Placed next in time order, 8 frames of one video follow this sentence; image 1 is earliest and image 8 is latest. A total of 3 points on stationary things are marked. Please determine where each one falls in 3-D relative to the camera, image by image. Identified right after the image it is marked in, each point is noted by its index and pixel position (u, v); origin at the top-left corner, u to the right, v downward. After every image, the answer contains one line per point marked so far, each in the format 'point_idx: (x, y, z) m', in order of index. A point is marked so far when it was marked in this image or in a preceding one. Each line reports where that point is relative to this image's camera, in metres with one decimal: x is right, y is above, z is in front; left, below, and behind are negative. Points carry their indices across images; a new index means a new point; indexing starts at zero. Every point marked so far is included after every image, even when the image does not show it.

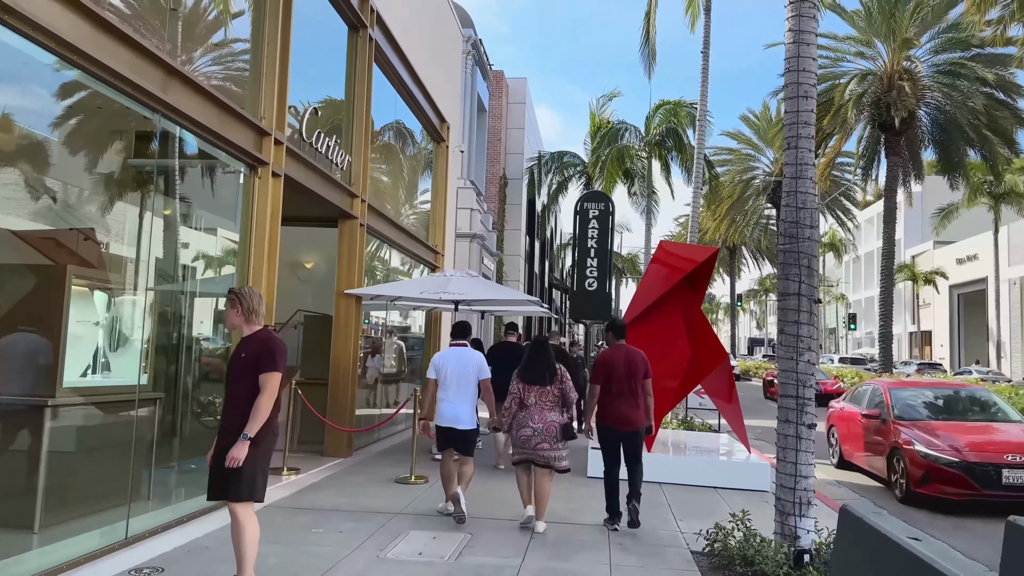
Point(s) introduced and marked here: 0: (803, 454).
0: (+1.8, -1.0, +4.9) m
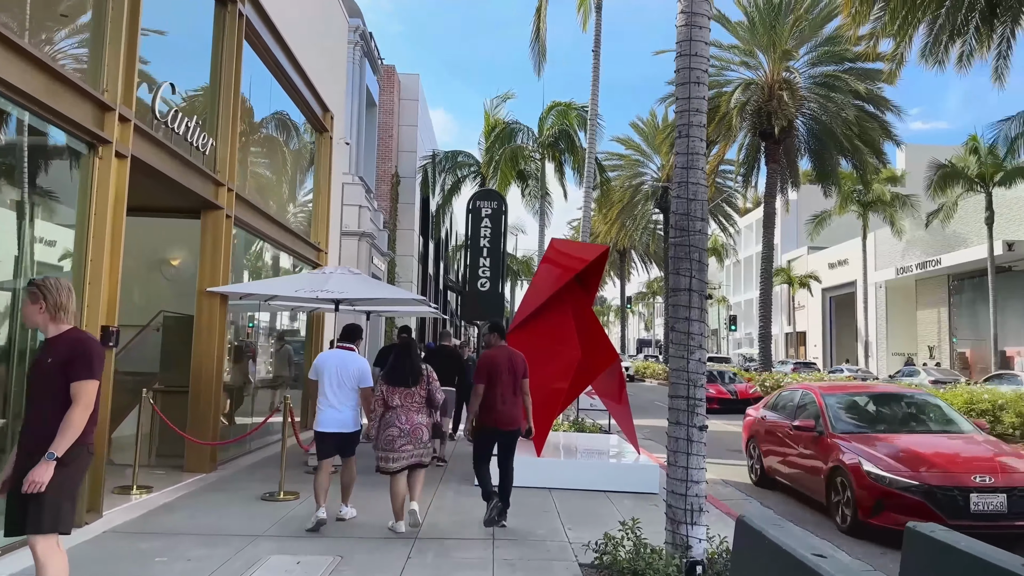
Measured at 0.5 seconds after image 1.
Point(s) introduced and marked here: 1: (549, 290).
0: (+1.1, -1.0, +4.6) m
1: (+0.4, 0.0, +8.1) m
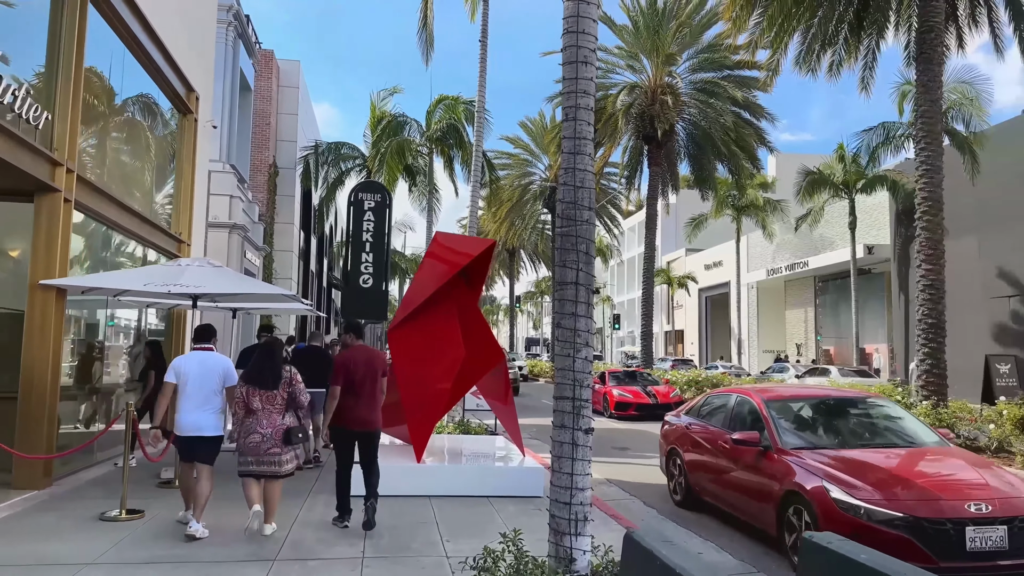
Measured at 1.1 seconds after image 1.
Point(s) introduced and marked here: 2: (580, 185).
0: (+0.4, -0.9, +4.2) m
1: (-0.8, 0.0, +7.6) m
2: (+0.4, +0.6, +4.4) m
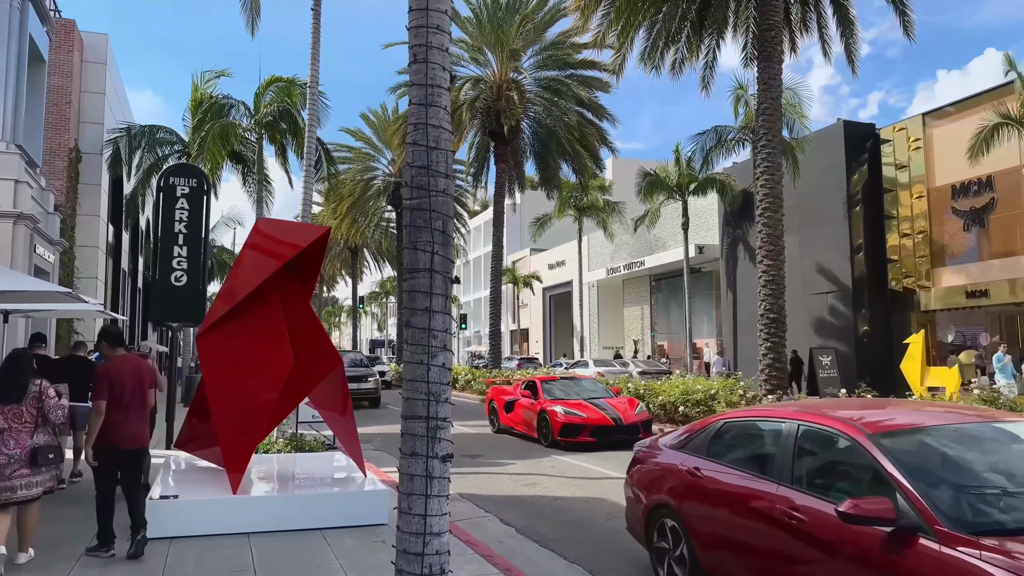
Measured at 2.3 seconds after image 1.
0: (-0.3, -0.9, +3.3) m
1: (-2.1, +0.1, +6.4) m
2: (-0.3, +0.6, +3.5) m
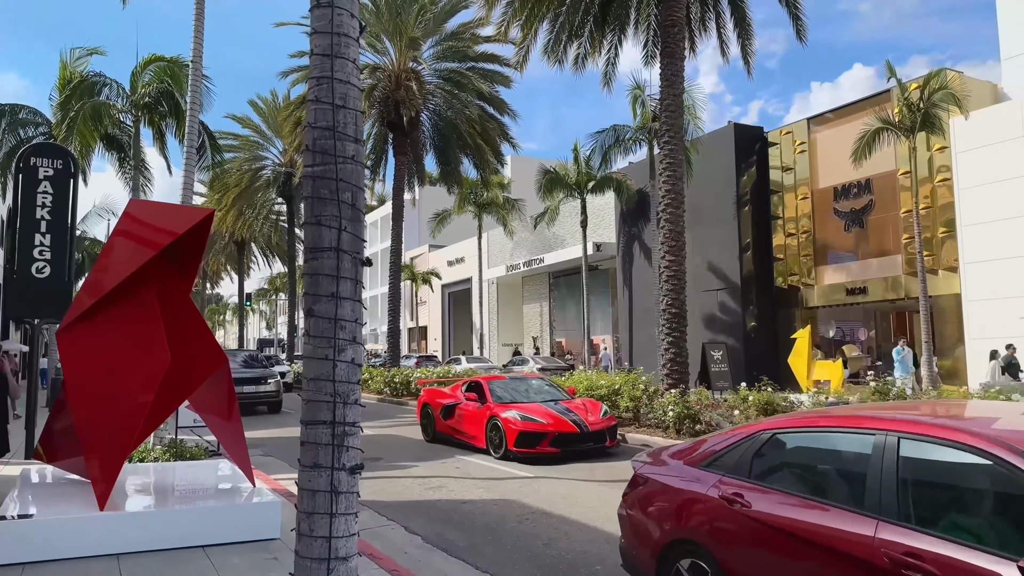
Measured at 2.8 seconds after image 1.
0: (-0.6, -0.8, +2.8) m
1: (-2.8, +0.2, +5.6) m
2: (-0.7, +0.7, +3.0) m
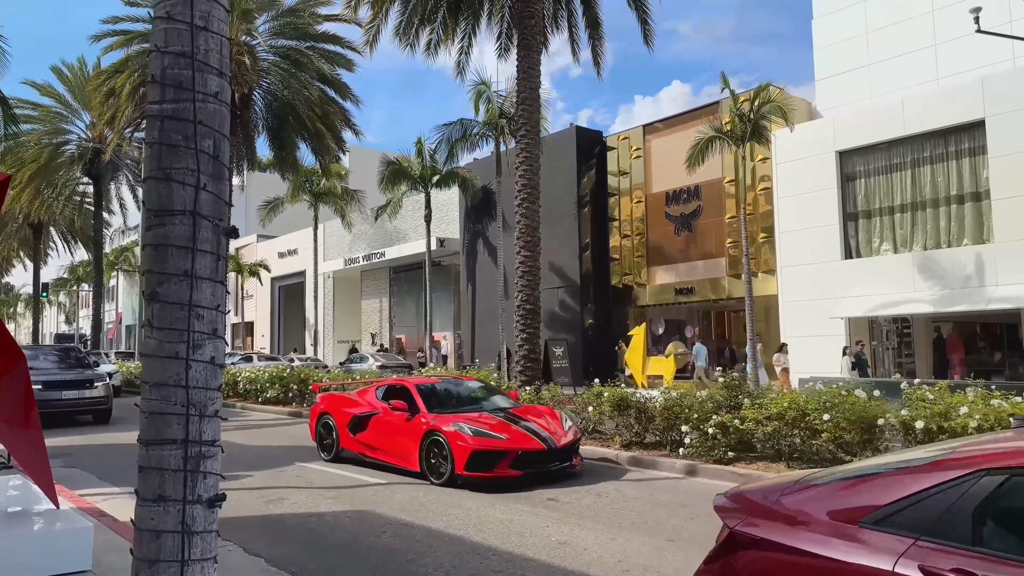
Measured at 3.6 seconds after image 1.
0: (-0.9, -0.8, +2.1) m
1: (-3.6, +0.3, +4.4) m
2: (-0.9, +0.8, +2.3) m
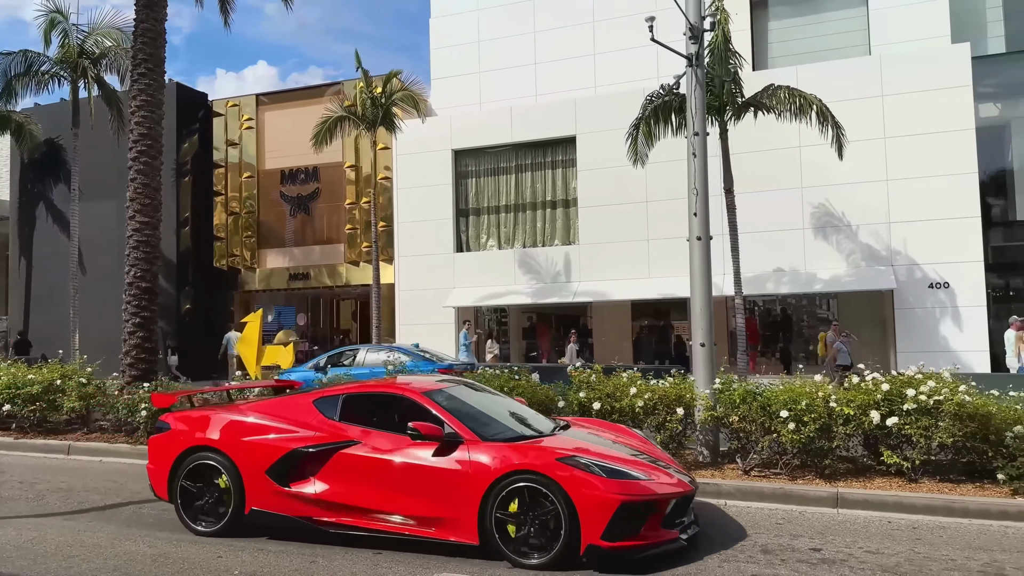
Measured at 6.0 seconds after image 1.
0: (-0.7, -0.6, +0.8) m
1: (-4.1, +0.6, +1.5) m
2: (-0.8, +0.9, +1.0) m
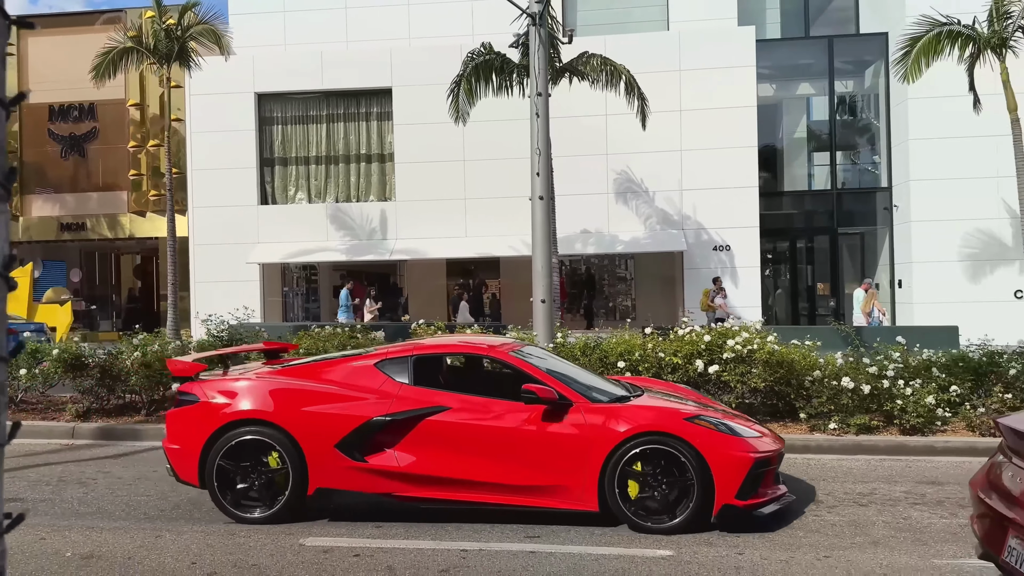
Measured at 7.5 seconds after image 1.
0: (-0.5, -0.6, +0.7) m
1: (-3.9, +0.7, +0.3) m
2: (-0.5, +1.0, +0.7) m
